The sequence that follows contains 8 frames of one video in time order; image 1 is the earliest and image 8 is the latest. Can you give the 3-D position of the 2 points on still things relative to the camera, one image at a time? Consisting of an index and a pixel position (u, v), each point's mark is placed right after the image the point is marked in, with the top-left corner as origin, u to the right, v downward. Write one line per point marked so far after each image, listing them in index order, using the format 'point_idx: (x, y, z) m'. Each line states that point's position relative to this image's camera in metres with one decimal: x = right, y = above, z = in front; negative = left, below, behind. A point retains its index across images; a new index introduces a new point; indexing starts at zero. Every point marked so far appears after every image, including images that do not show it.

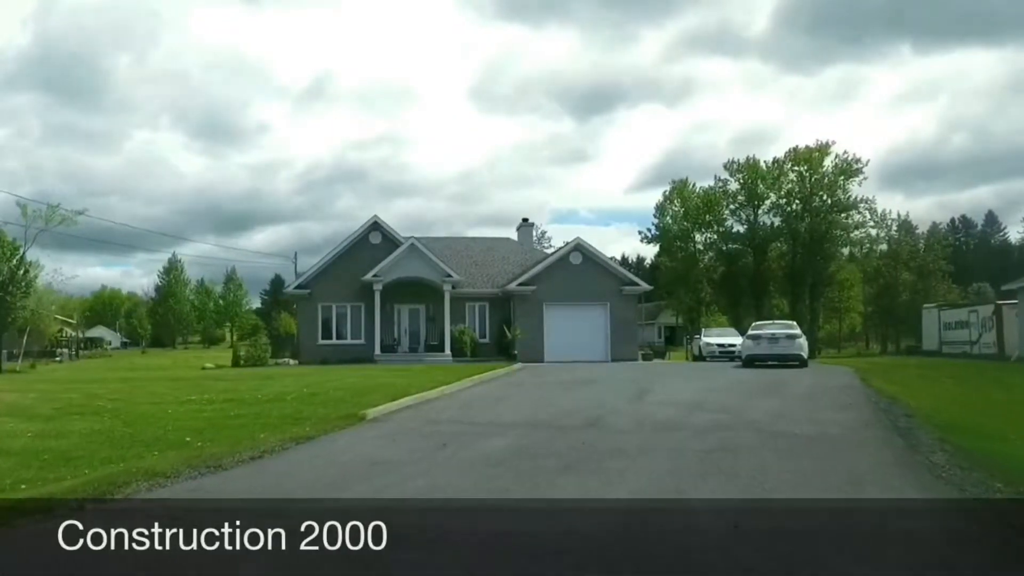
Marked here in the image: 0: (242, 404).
0: (-4.5, -1.9, +17.2) m
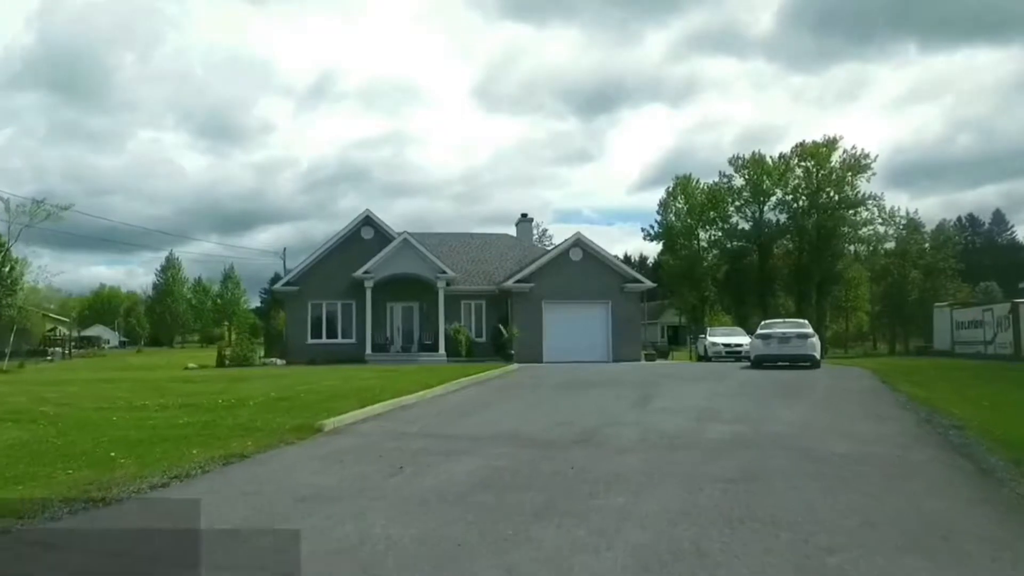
0: (-4.7, -1.8, +15.4) m
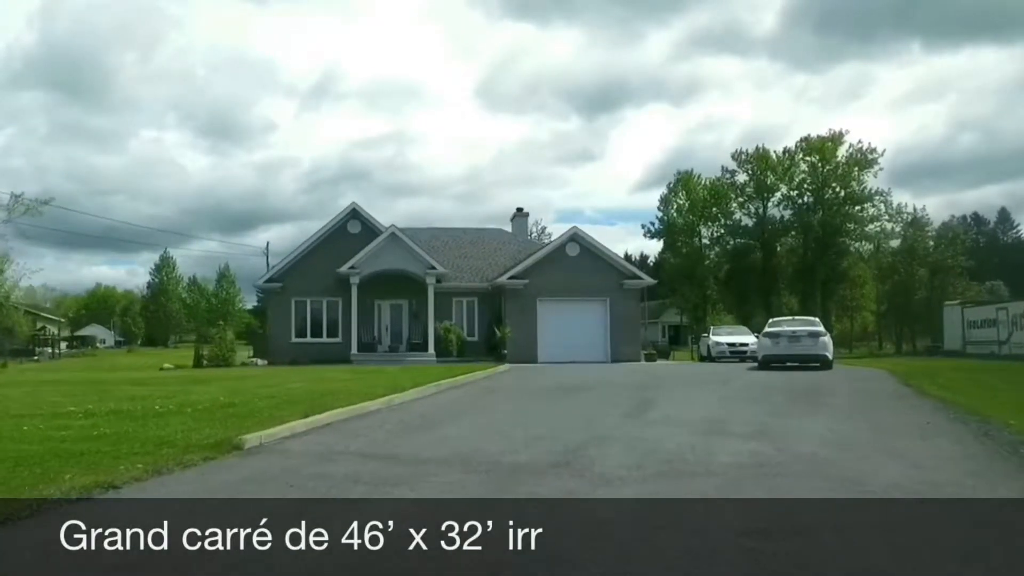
0: (-5.0, -1.7, +13.3) m
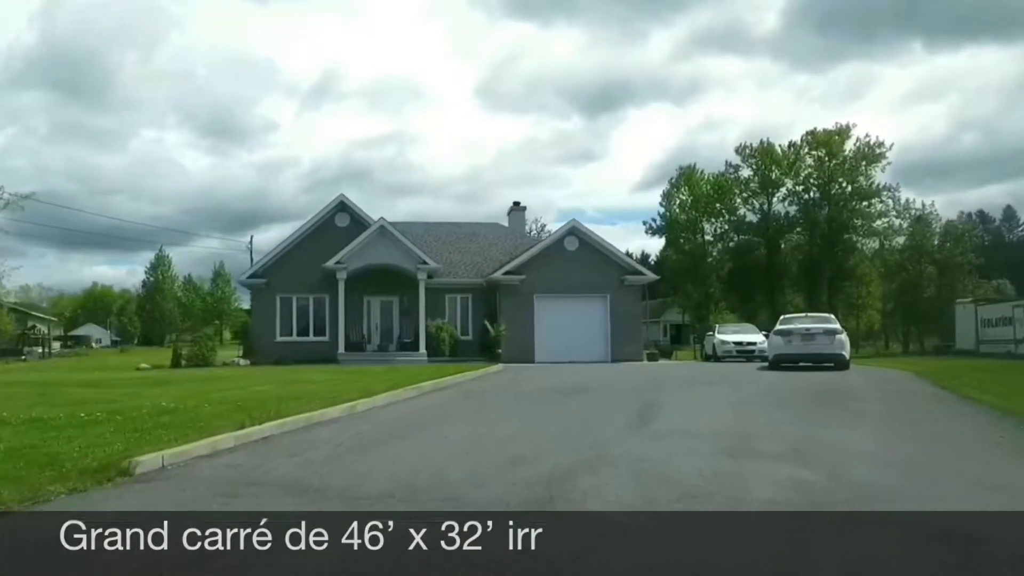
0: (-5.2, -1.5, +11.3) m
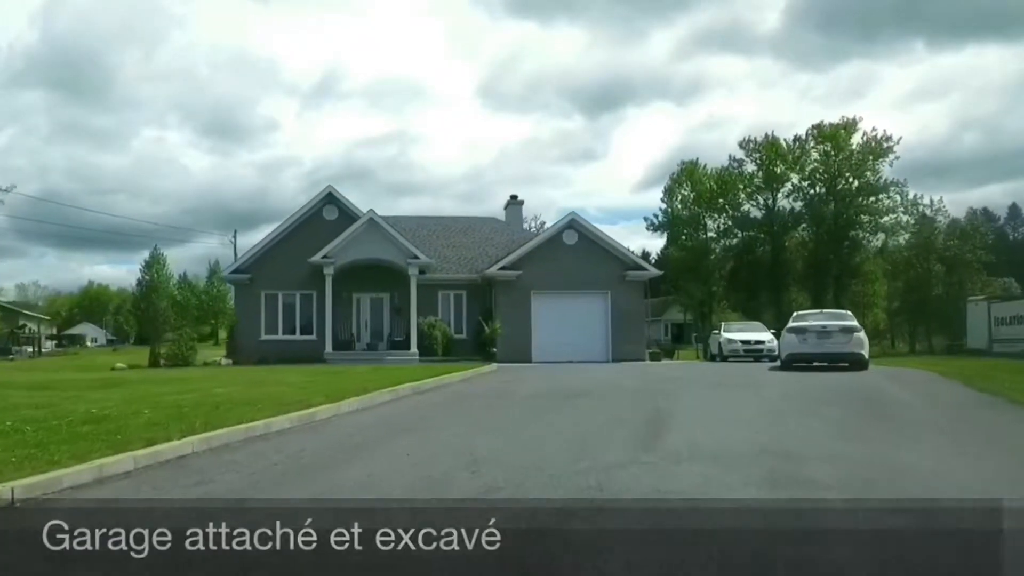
0: (-5.3, -1.4, +9.5) m
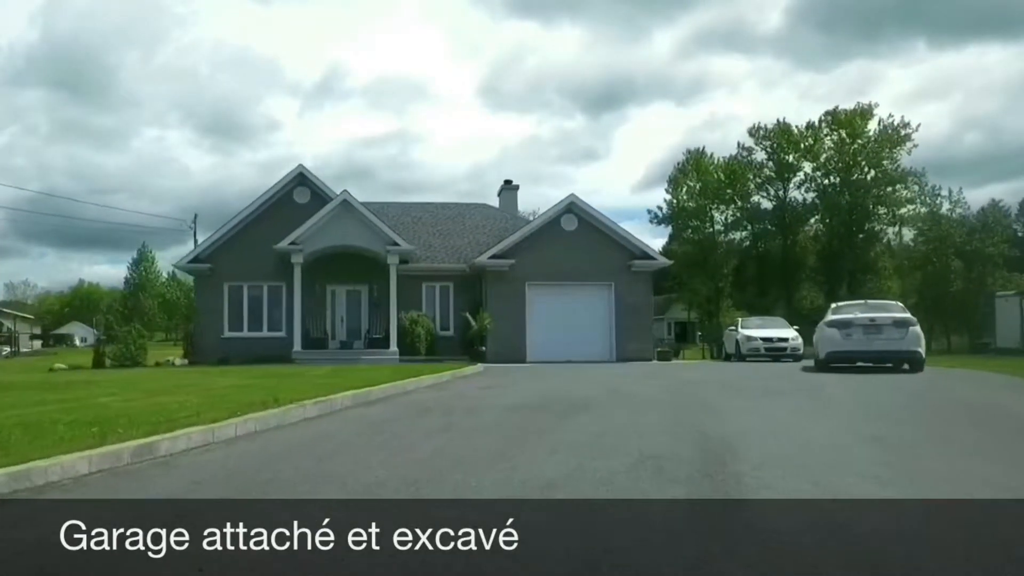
0: (-5.6, -1.1, +5.5) m
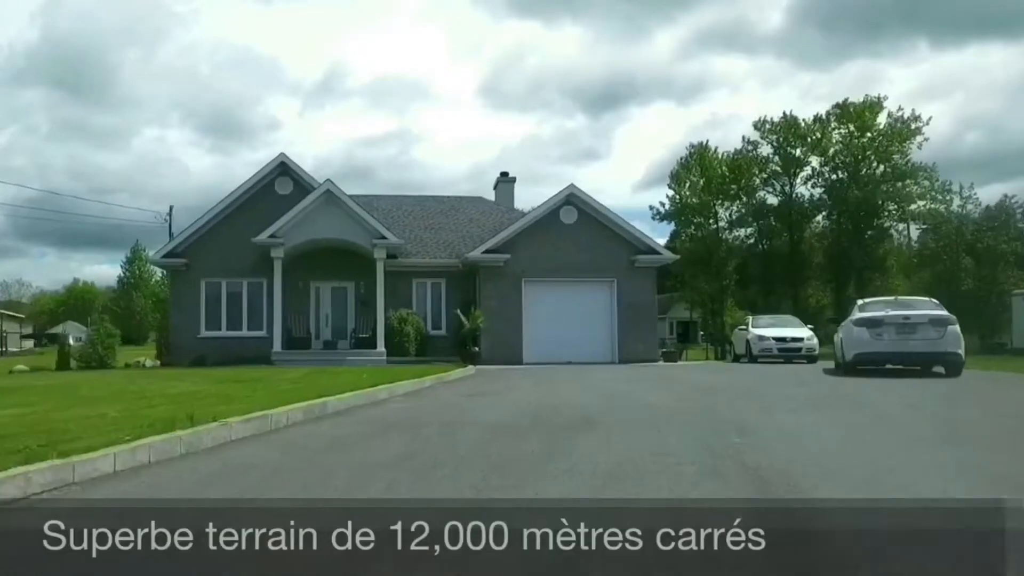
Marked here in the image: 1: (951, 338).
0: (-5.7, -1.0, +3.4) m
1: (+7.7, -0.9, +18.3) m
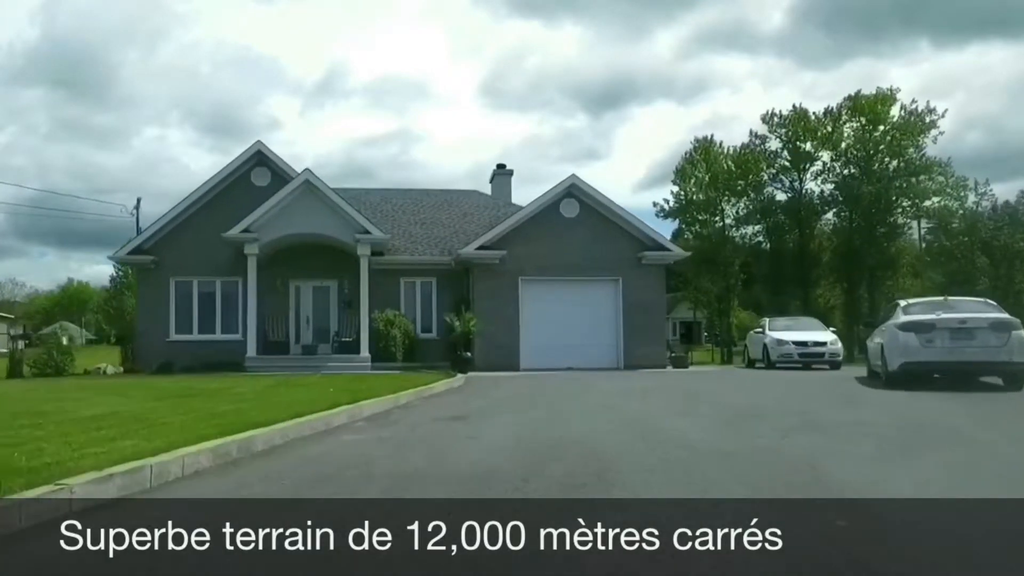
0: (-5.8, -1.0, +0.9) m
1: (+7.6, -0.8, +15.8) m
